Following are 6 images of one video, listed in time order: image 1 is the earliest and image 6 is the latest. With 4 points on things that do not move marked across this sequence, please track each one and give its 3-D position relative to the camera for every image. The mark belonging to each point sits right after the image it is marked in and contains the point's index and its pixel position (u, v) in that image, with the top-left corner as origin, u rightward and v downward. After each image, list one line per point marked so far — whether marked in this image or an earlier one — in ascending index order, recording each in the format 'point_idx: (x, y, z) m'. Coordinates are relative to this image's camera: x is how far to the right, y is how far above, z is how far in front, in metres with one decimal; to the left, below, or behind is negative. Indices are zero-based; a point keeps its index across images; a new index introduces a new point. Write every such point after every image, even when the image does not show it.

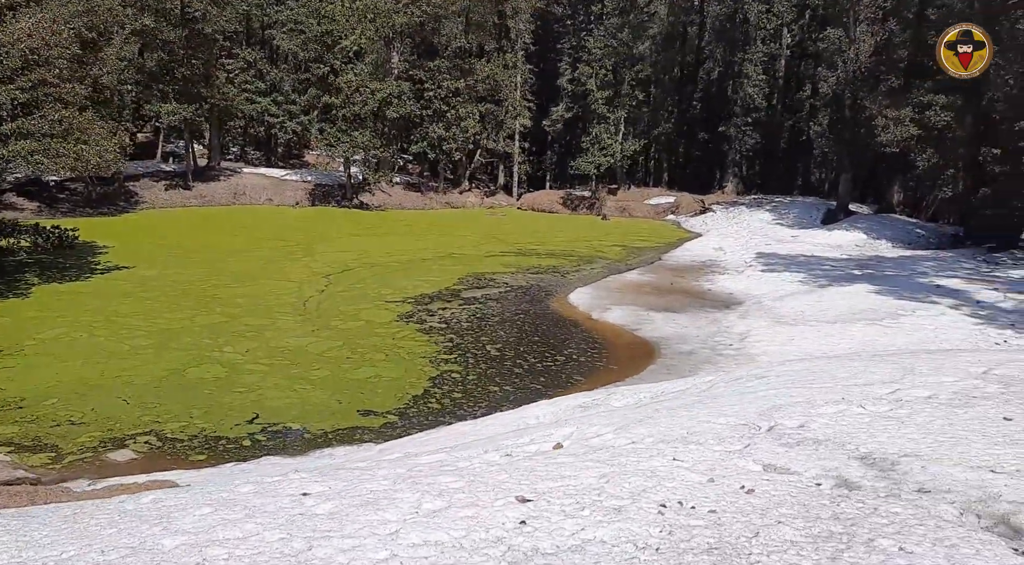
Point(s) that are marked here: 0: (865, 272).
0: (+8.0, +0.2, +19.4) m
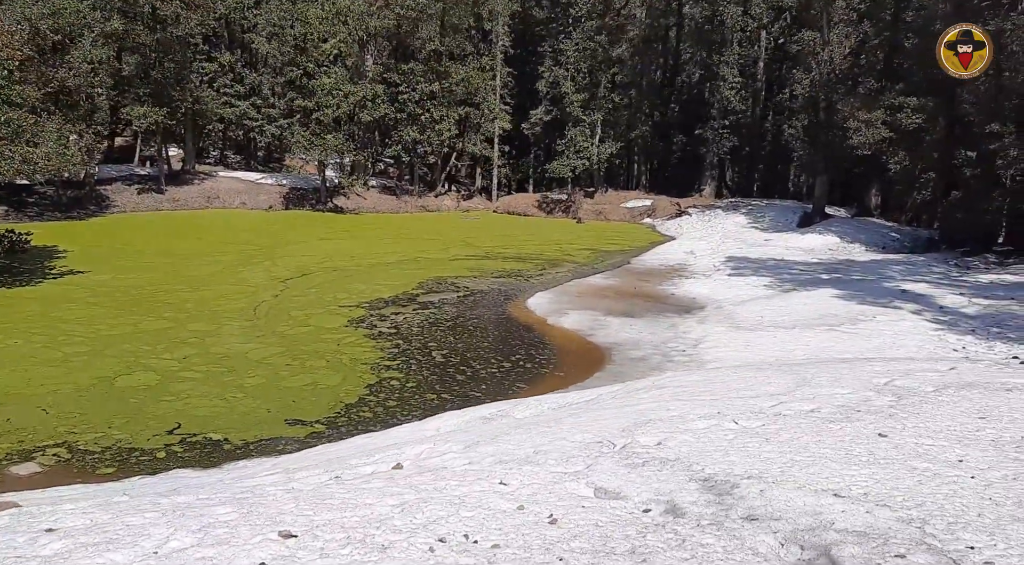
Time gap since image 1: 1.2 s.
0: (+7.2, +0.1, +19.2) m
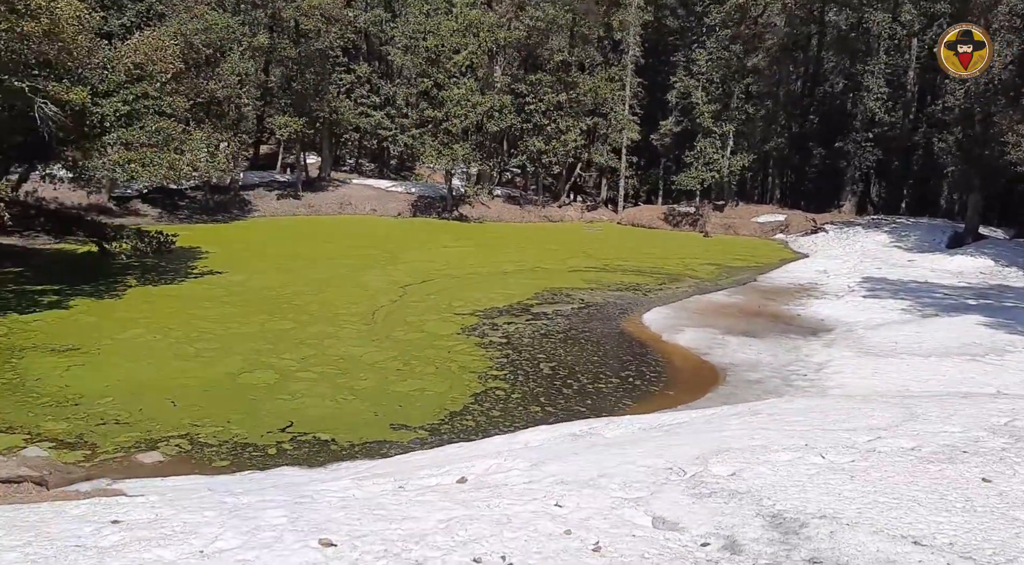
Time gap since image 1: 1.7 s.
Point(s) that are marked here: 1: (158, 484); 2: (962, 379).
0: (+9.7, -0.4, +17.9) m
1: (-3.0, -1.7, +7.4) m
2: (+6.0, -1.3, +11.5) m
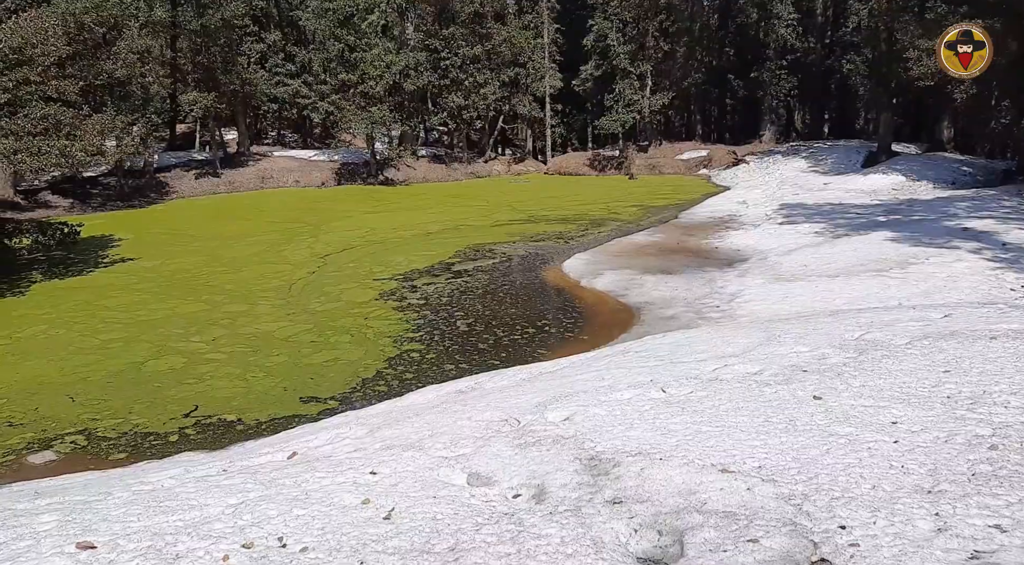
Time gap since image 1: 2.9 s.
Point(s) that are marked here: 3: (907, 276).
0: (+8.0, +1.4, +18.3) m
1: (-3.8, -1.7, +7.1) m
2: (+4.8, -0.2, +11.8) m
3: (+5.8, +0.1, +12.7) m
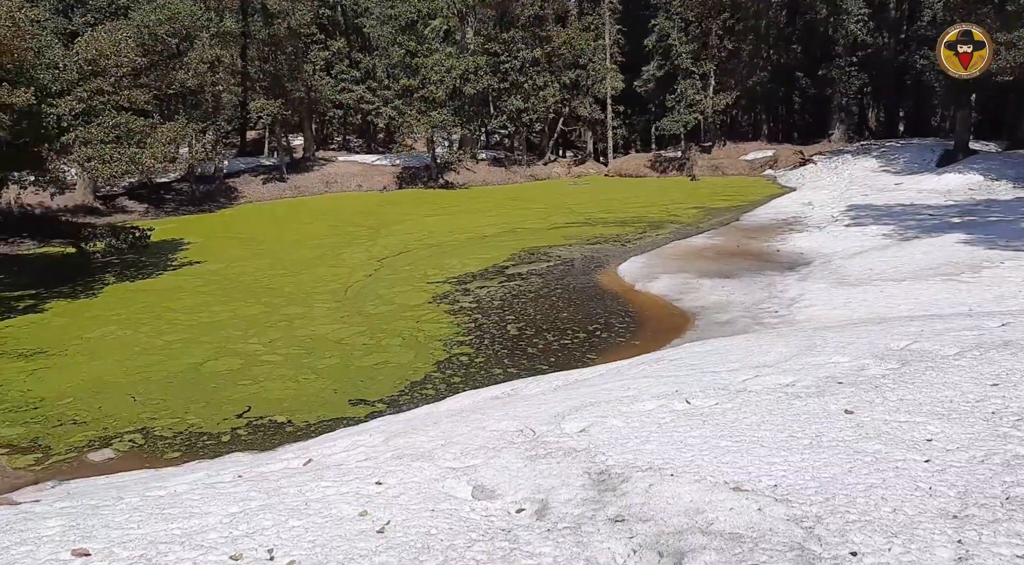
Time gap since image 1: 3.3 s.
0: (+9.2, +1.3, +17.5) m
1: (-3.5, -1.7, +7.3) m
2: (+5.5, -0.2, +11.3) m
3: (+6.6, 0.0, +12.2) m
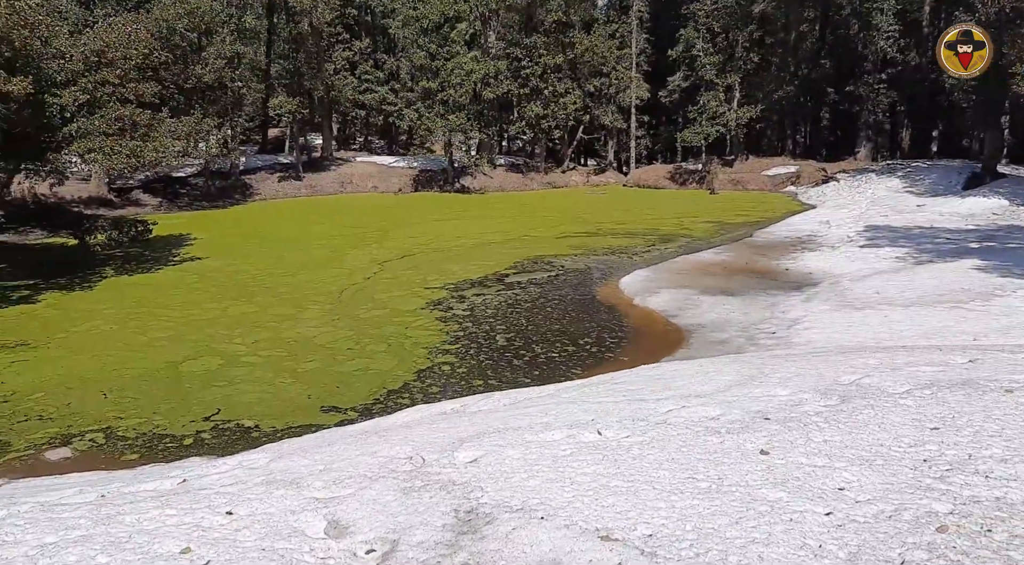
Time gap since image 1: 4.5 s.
0: (+9.2, +0.7, +17.0) m
1: (-3.8, -1.6, +7.2) m
2: (+5.3, -0.6, +10.8) m
3: (+6.4, -0.4, +11.7) m
